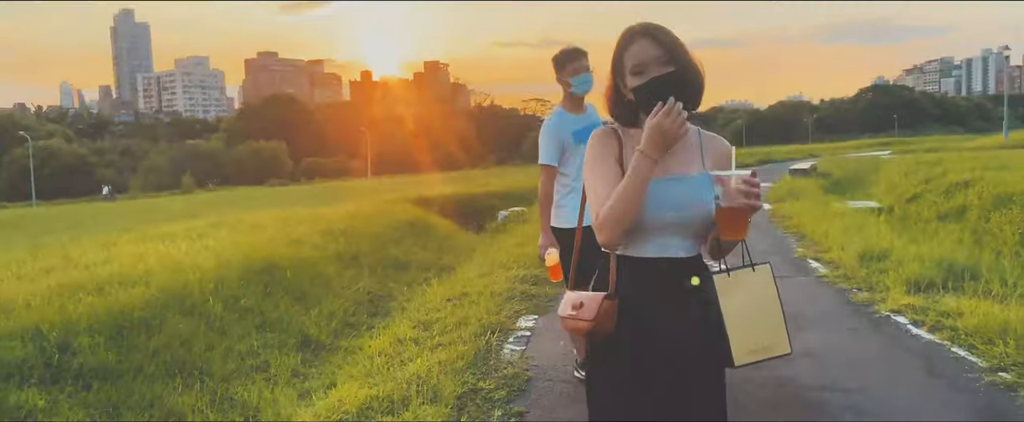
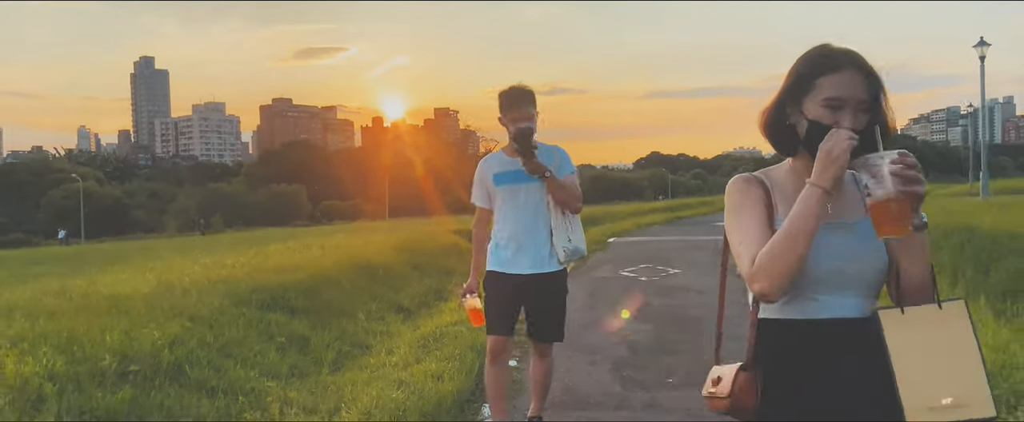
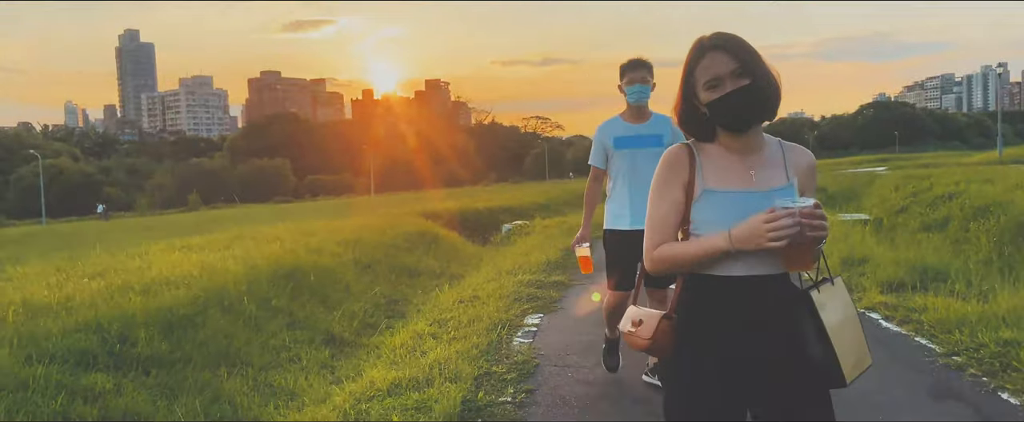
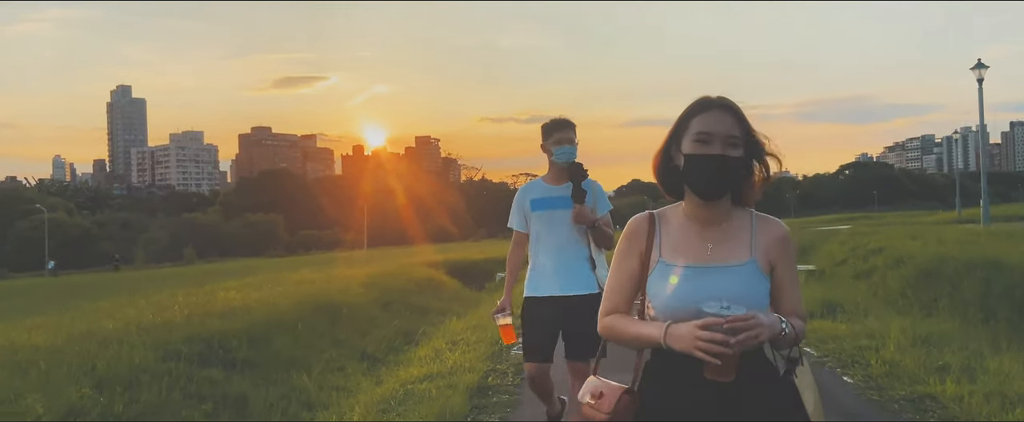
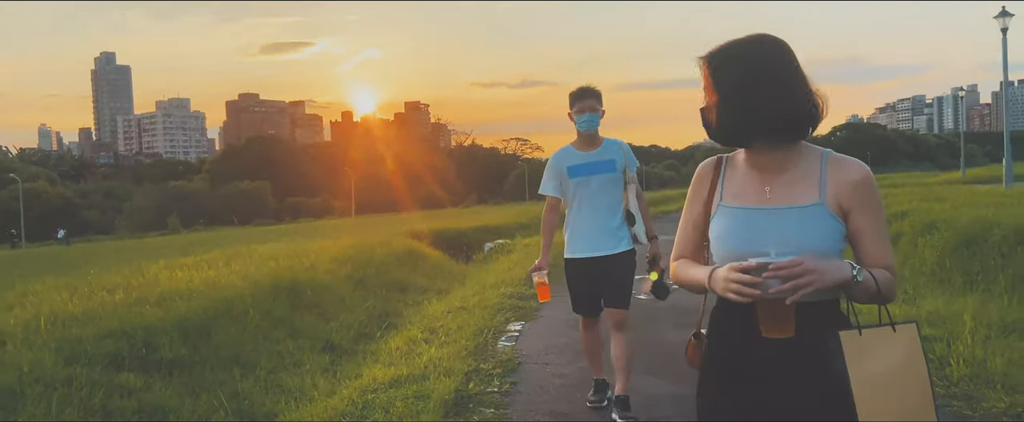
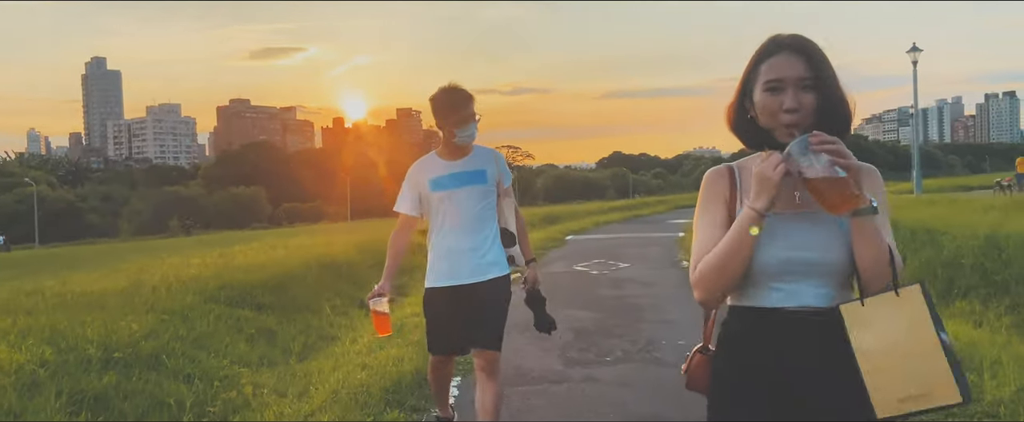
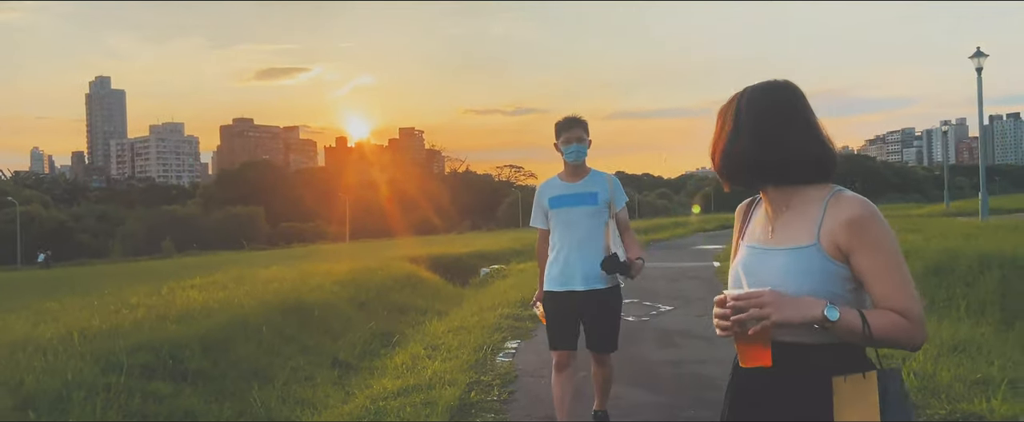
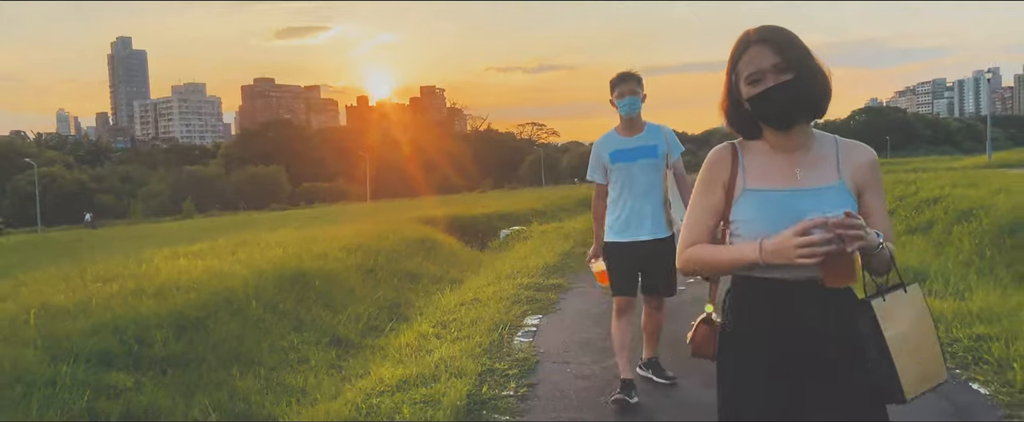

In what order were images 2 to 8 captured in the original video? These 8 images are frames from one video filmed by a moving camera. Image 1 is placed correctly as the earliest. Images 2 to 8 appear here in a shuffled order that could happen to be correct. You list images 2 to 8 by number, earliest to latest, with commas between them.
3, 8, 5, 7, 4, 2, 6
